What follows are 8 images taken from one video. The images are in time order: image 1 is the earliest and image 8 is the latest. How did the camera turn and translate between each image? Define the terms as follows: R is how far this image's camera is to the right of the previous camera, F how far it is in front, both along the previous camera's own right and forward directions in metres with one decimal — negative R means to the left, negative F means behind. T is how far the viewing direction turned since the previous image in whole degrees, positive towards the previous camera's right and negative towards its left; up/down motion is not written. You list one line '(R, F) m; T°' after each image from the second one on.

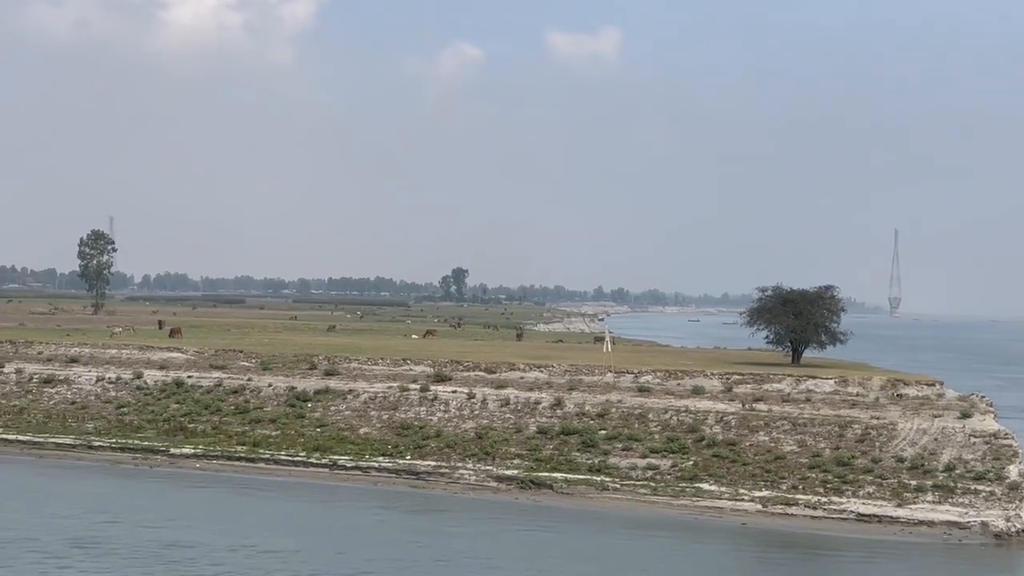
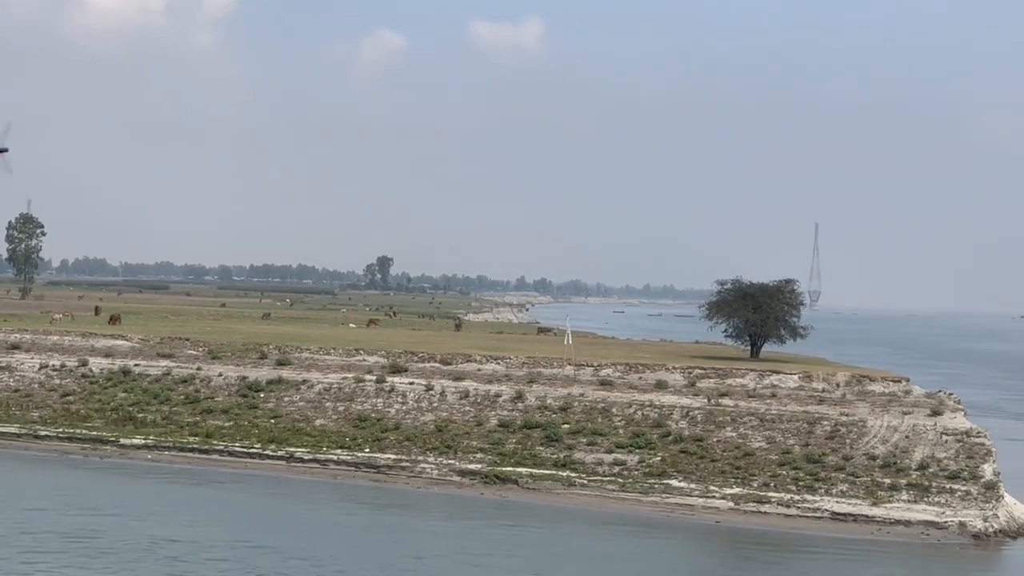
(-0.8, +0.7) m; +2°
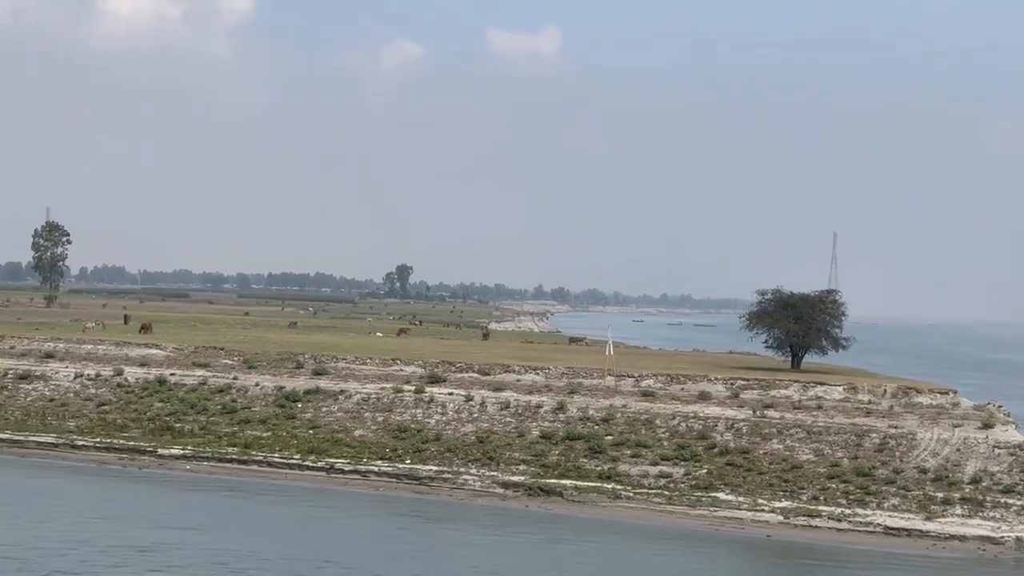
(-0.5, +0.4) m; -1°
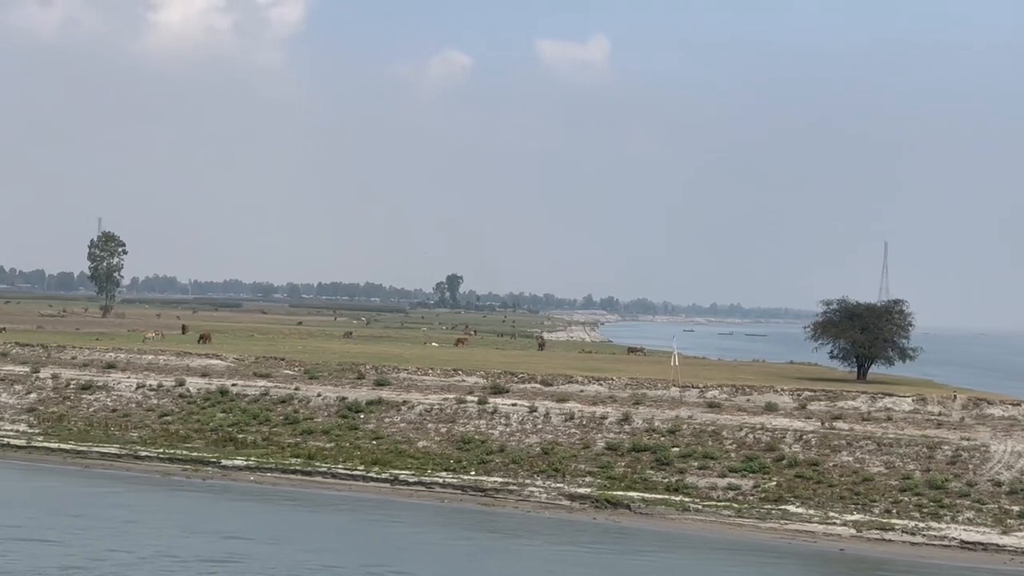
(-0.3, +0.2) m; -2°
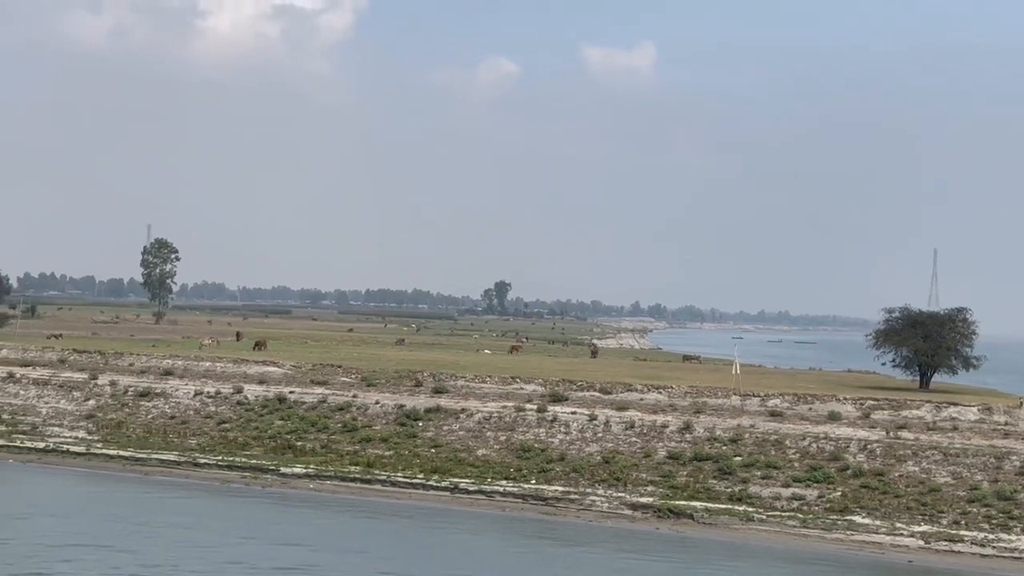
(-0.2, +0.2) m; -1°
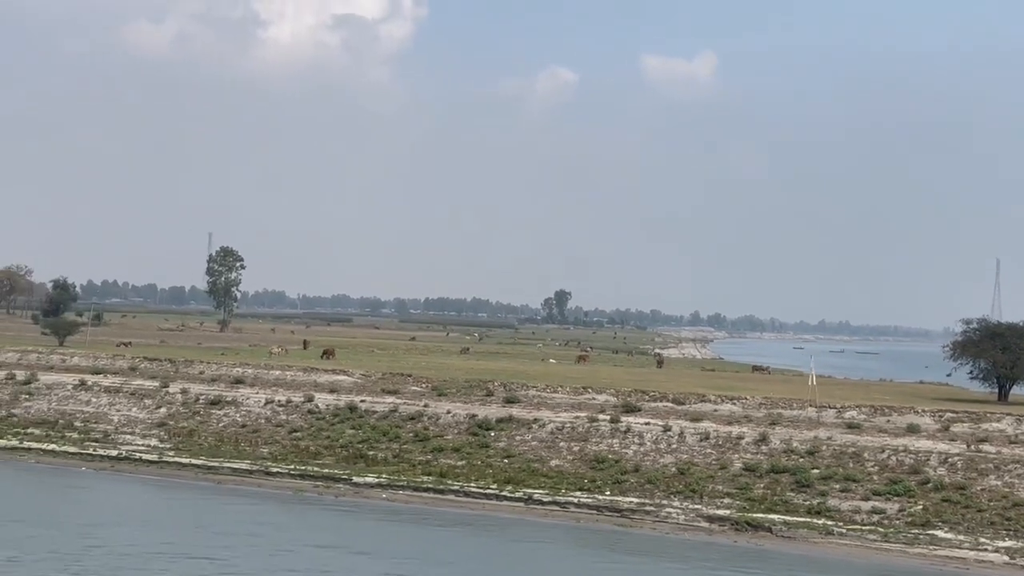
(-0.3, +0.2) m; -2°
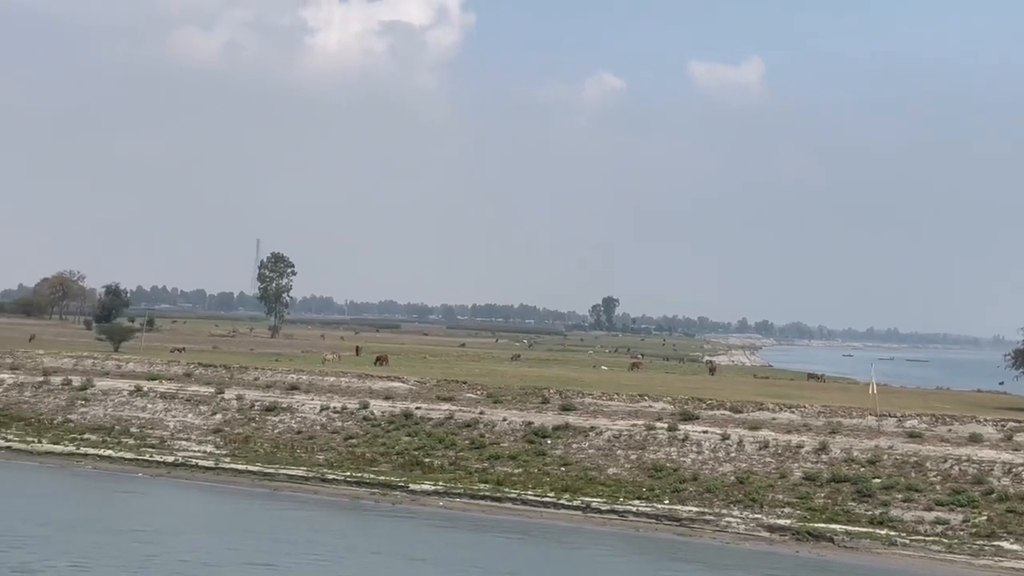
(-0.2, +0.2) m; -1°
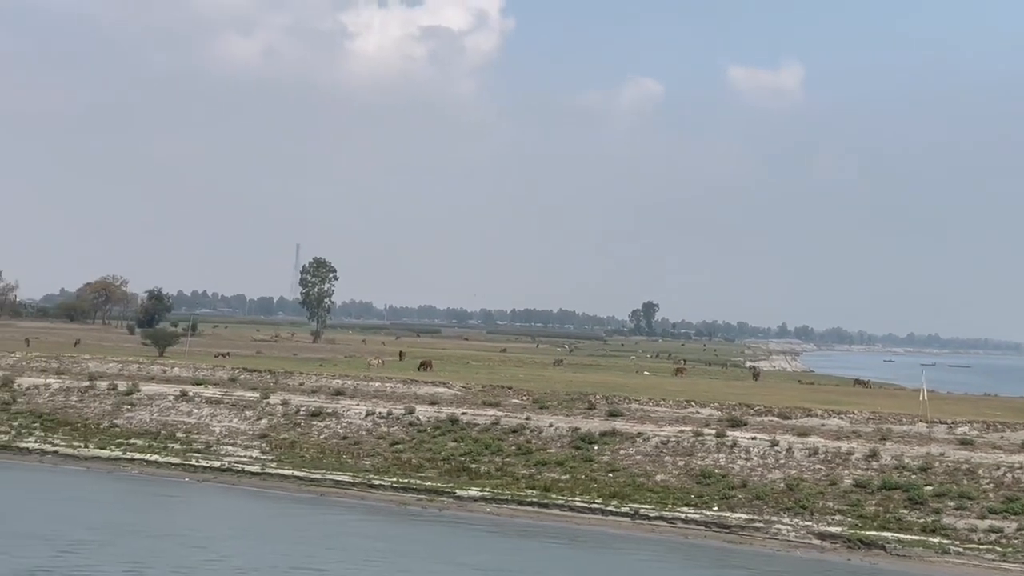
(-0.2, +0.2) m; -1°
